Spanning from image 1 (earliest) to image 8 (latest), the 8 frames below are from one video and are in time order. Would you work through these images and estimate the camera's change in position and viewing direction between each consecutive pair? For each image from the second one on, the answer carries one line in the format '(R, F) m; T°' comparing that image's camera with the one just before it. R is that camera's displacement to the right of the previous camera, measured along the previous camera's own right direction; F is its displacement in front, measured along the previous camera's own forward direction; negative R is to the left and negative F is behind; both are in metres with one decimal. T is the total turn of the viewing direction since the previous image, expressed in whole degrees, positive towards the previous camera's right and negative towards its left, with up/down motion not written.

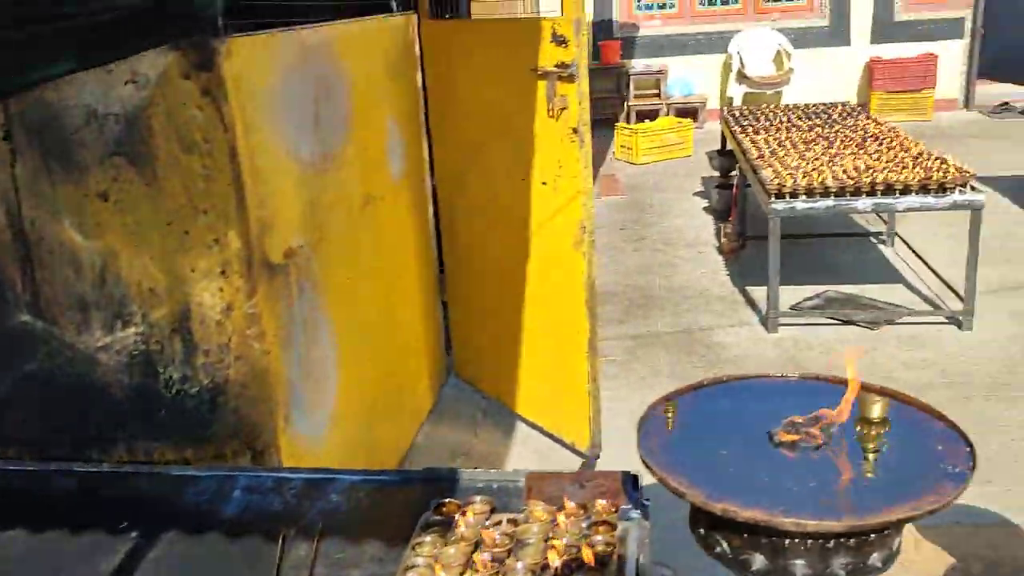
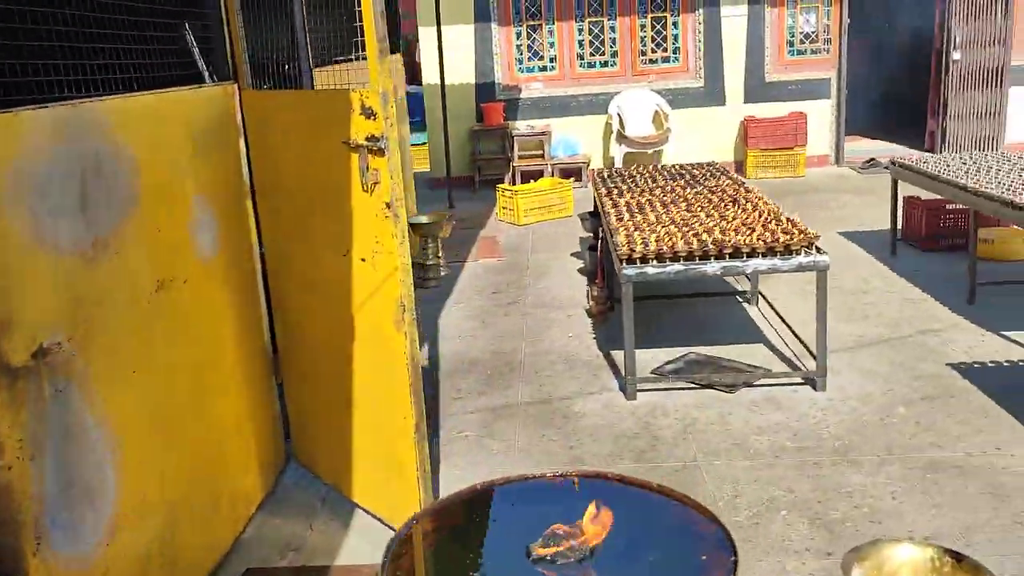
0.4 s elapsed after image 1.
(+0.3, +0.1) m; +5°
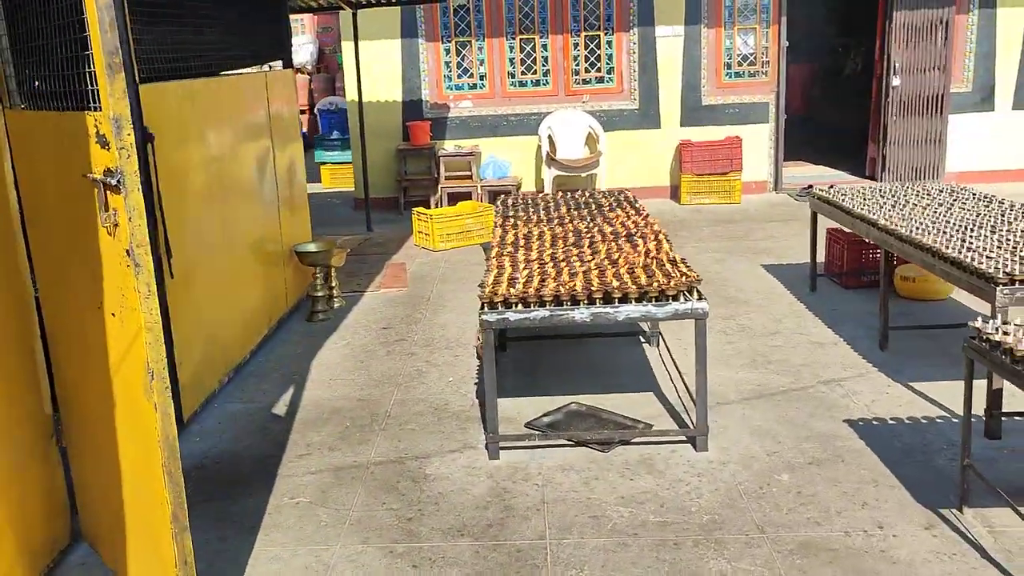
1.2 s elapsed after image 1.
(+0.6, +0.5) m; +2°
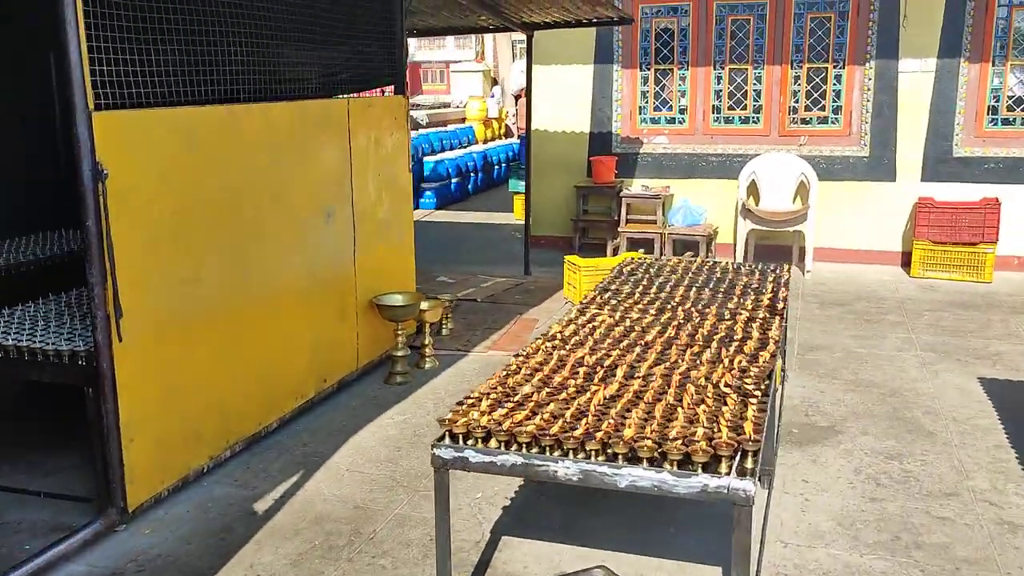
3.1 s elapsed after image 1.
(+0.9, +1.3) m; -17°
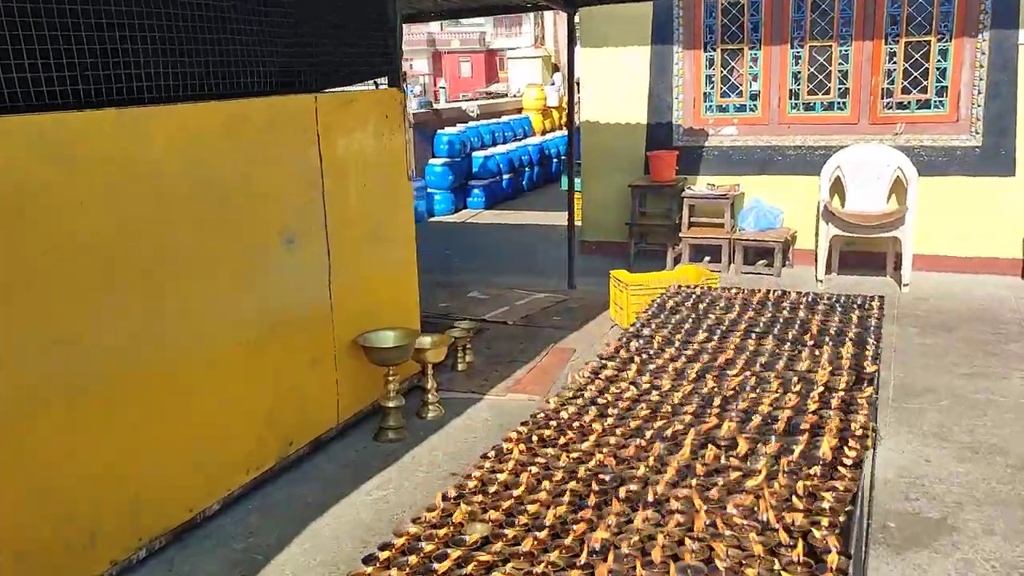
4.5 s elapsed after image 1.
(+0.3, +1.2) m; -5°
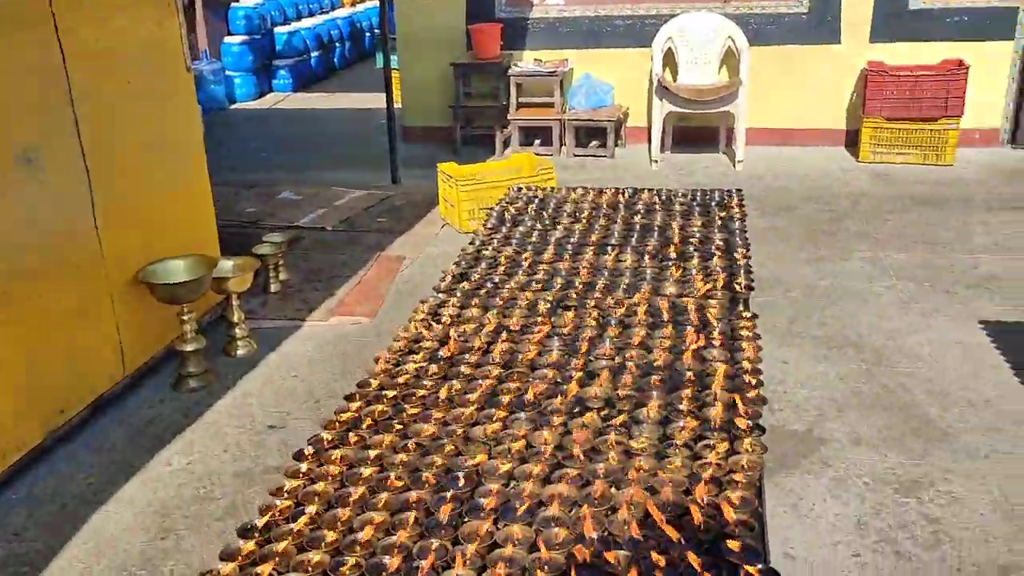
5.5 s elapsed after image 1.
(0.0, +0.7) m; +11°
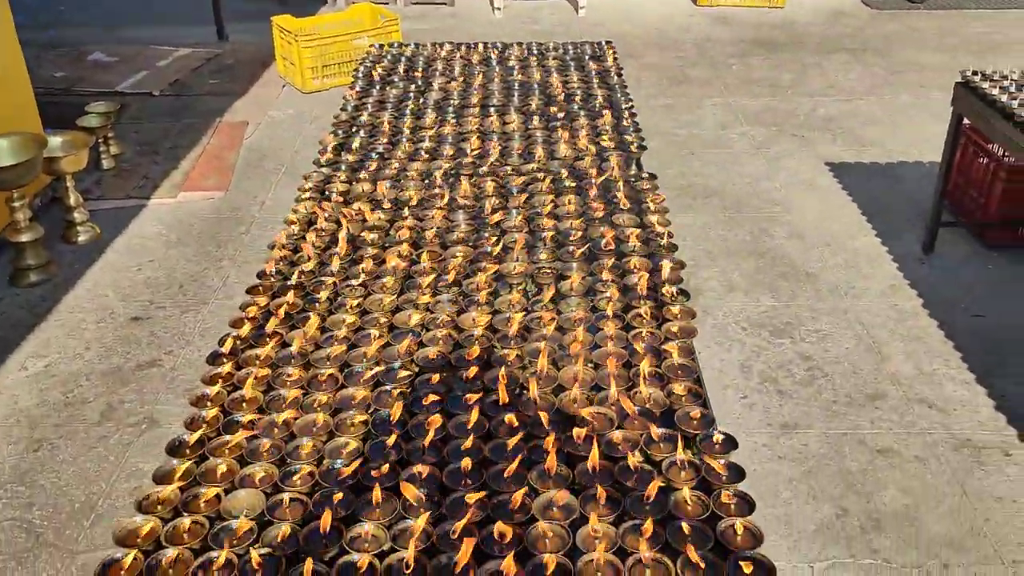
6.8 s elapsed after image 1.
(-0.2, +0.1) m; +11°
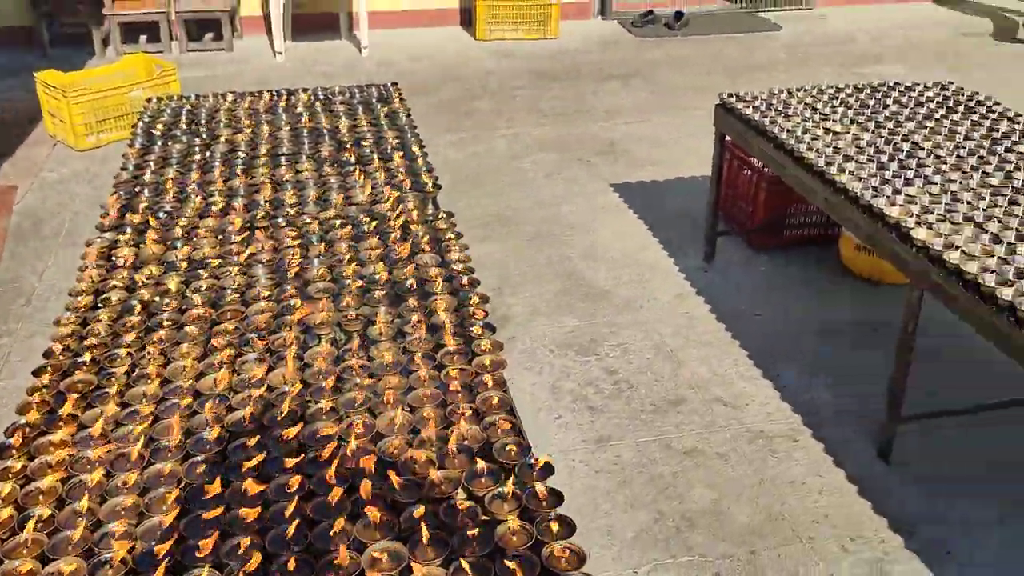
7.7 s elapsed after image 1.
(0.0, 0.0) m; +12°
